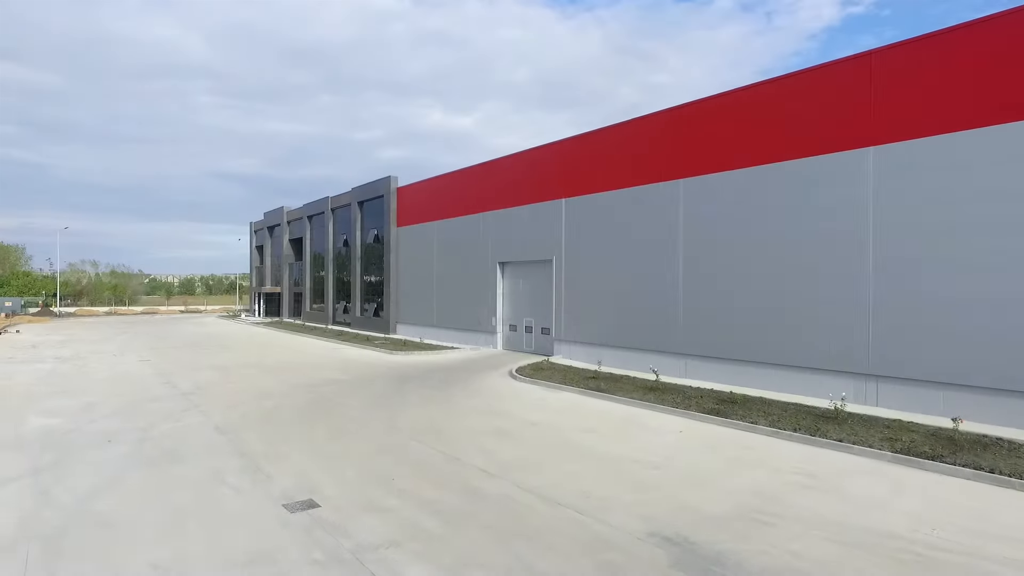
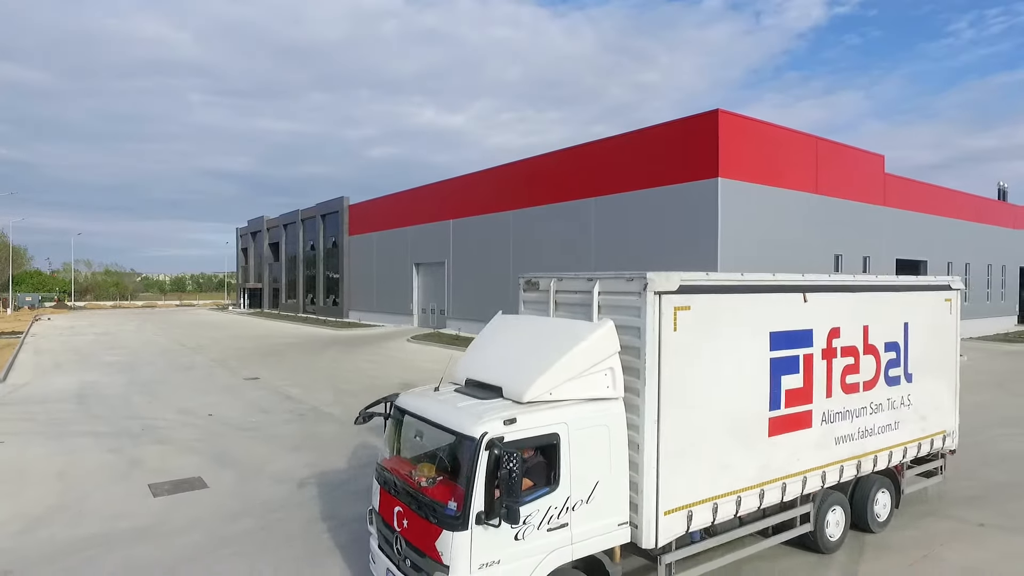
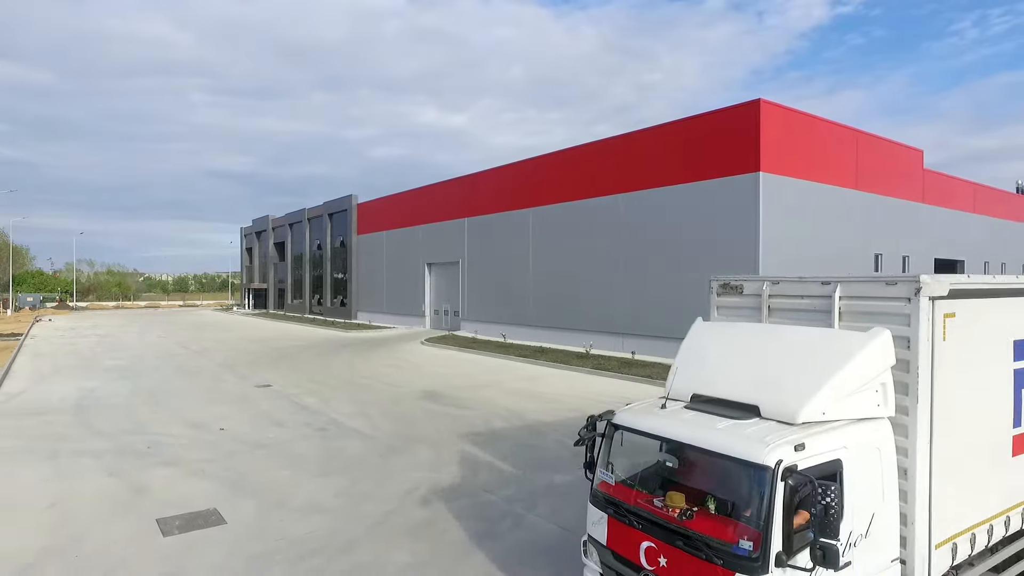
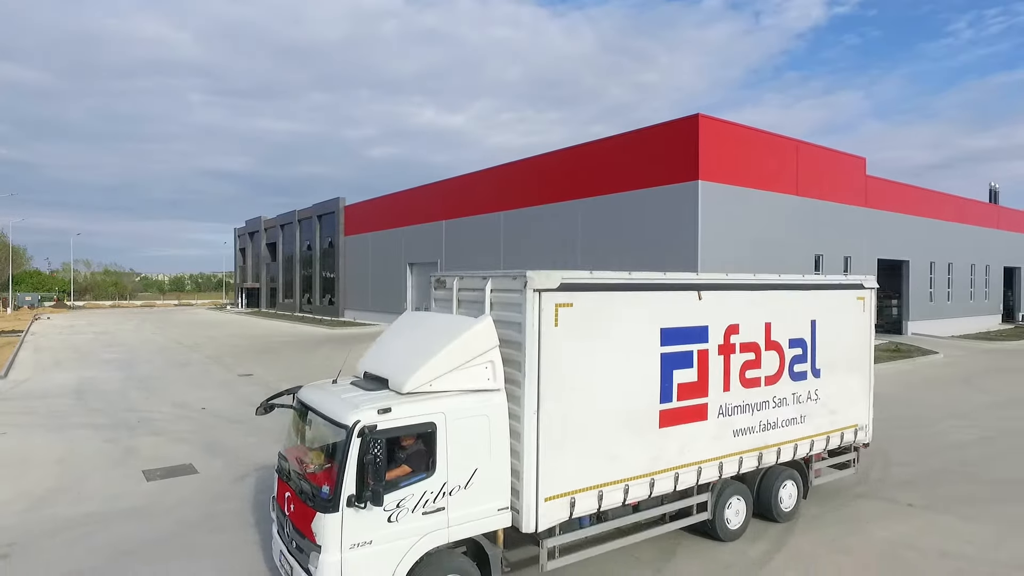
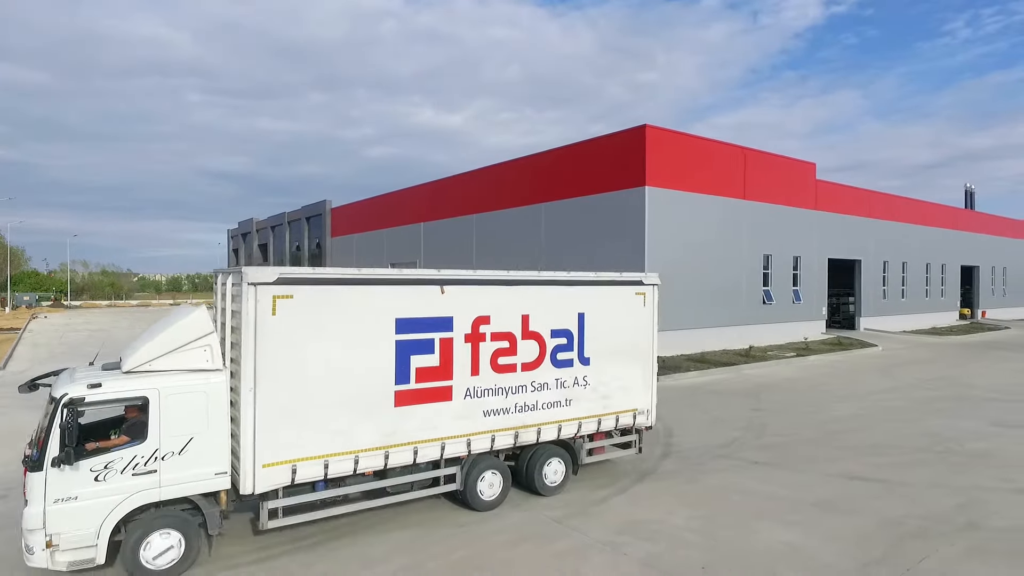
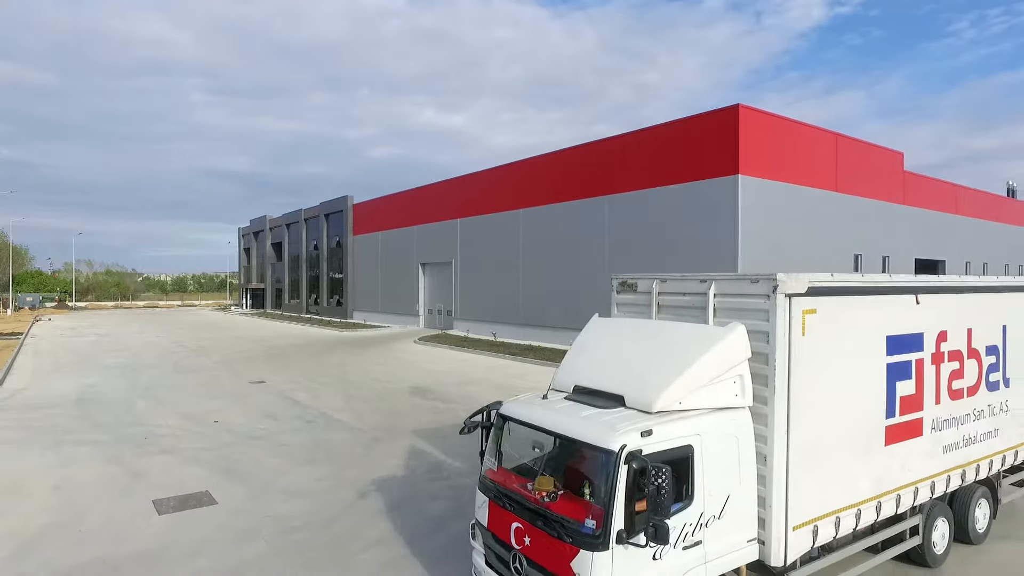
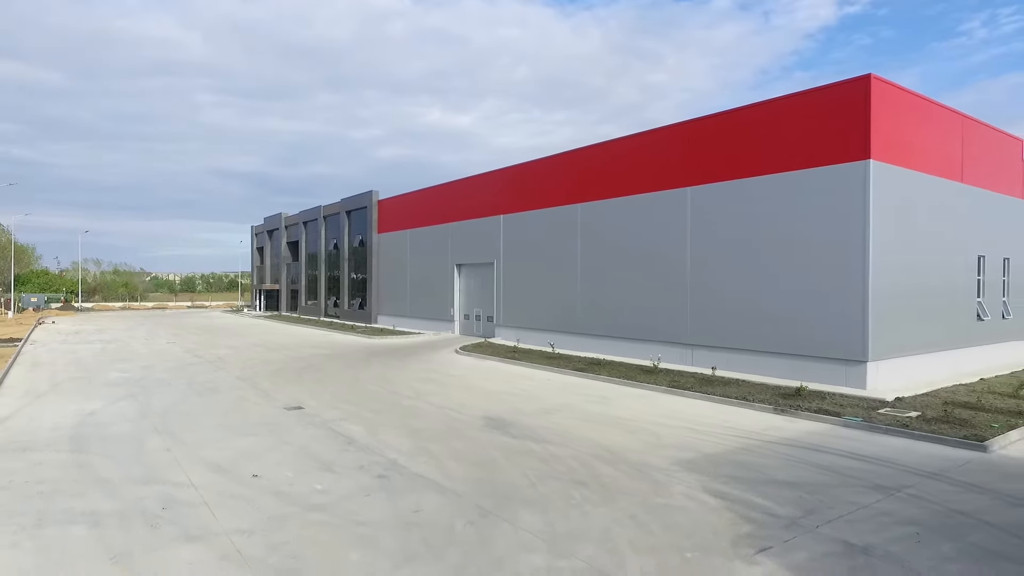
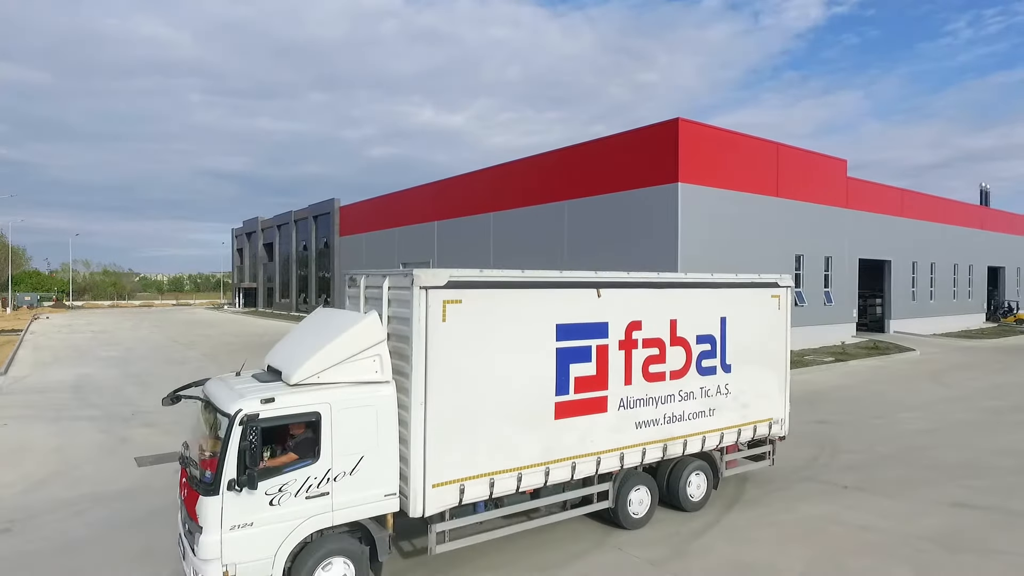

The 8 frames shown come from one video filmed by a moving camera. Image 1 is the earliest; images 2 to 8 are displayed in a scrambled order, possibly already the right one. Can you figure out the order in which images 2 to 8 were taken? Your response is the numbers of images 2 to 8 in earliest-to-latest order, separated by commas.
7, 3, 6, 2, 4, 8, 5
